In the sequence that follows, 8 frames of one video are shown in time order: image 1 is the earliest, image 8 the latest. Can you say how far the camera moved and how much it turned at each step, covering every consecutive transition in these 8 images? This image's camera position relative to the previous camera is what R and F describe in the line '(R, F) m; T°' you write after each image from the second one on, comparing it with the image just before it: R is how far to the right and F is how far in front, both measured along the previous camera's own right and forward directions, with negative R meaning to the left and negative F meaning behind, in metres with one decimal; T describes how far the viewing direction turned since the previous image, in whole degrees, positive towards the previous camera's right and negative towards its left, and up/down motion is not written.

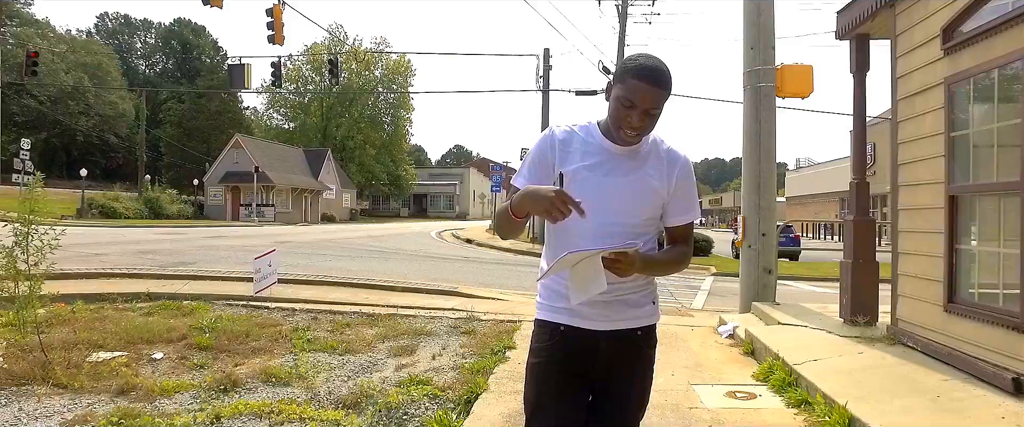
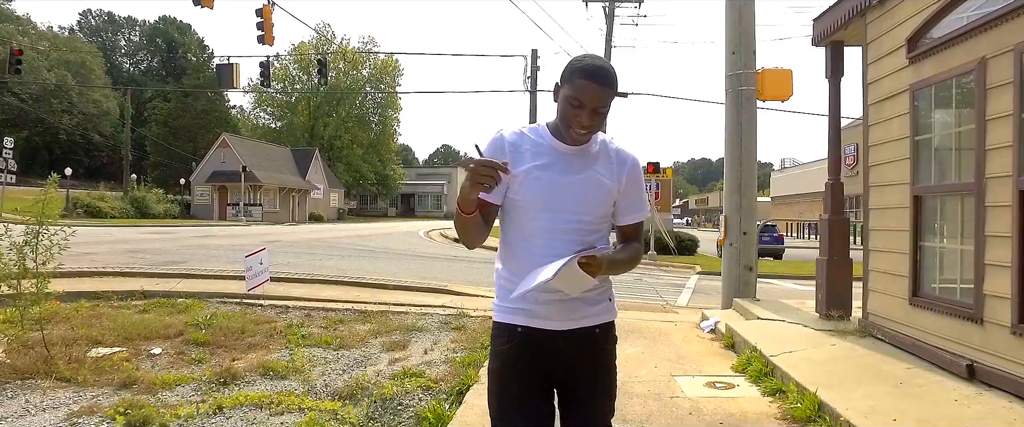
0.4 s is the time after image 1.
(0.0, -0.2) m; +1°
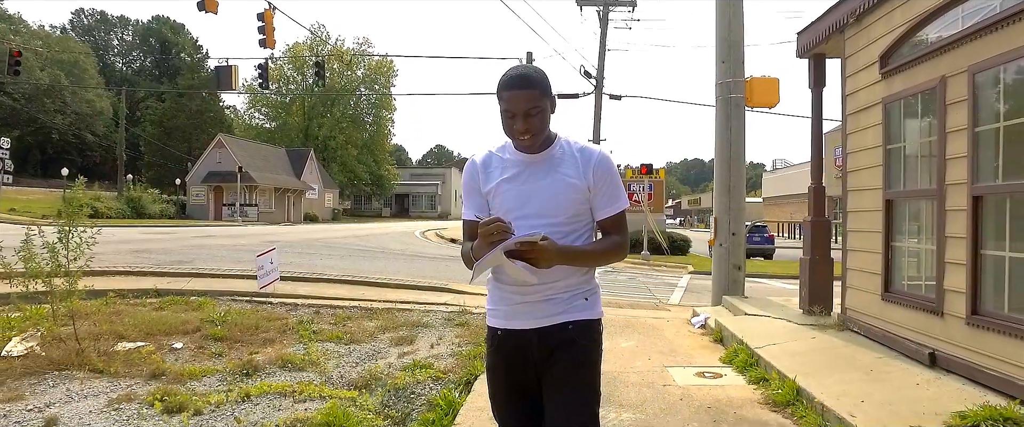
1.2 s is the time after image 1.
(-0.1, -0.3) m; +1°
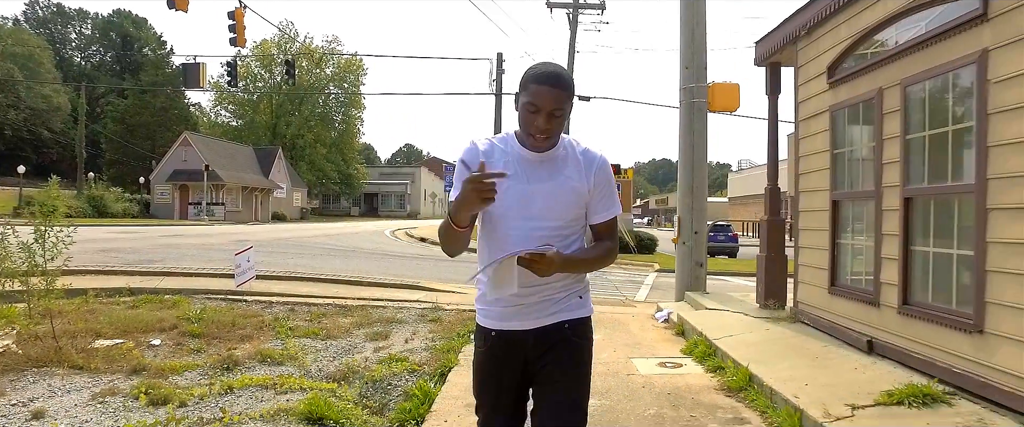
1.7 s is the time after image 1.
(0.0, -0.2) m; +3°
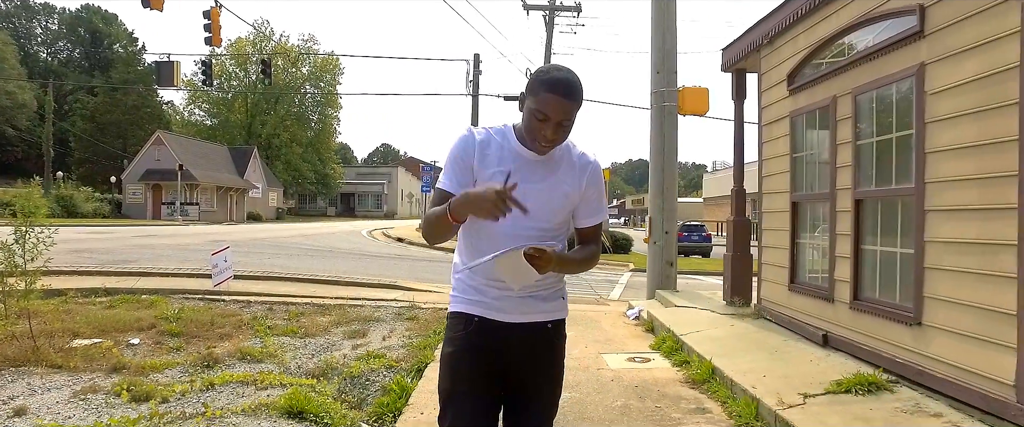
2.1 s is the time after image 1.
(0.0, -0.2) m; +2°
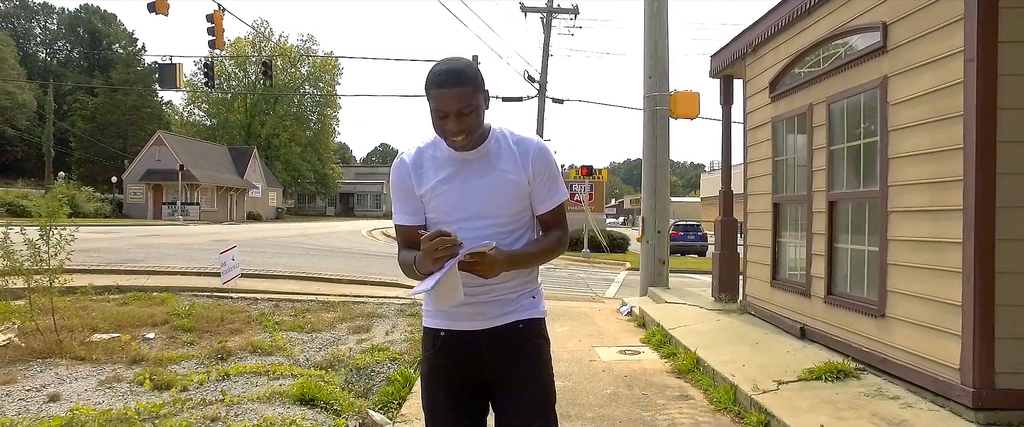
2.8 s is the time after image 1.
(0.0, -0.3) m; 0°
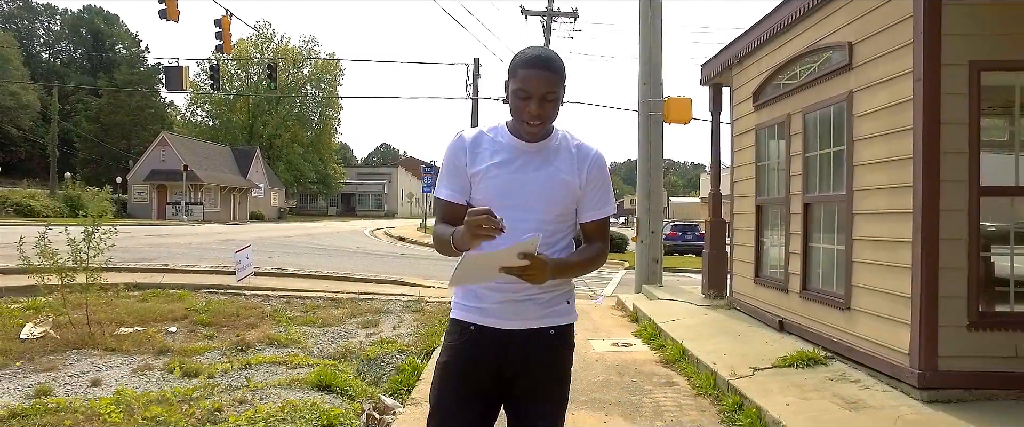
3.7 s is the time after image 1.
(0.0, -0.4) m; 0°
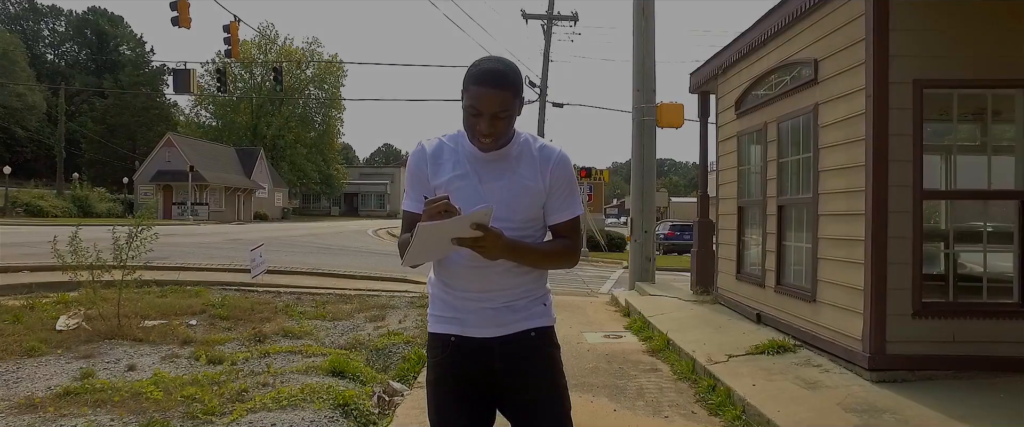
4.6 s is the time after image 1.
(0.0, -0.4) m; 0°
